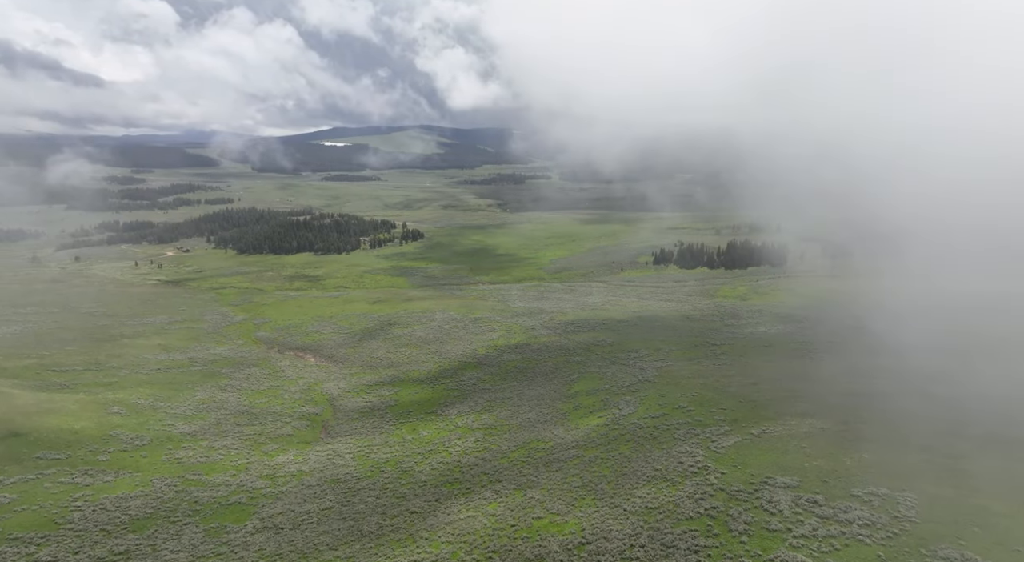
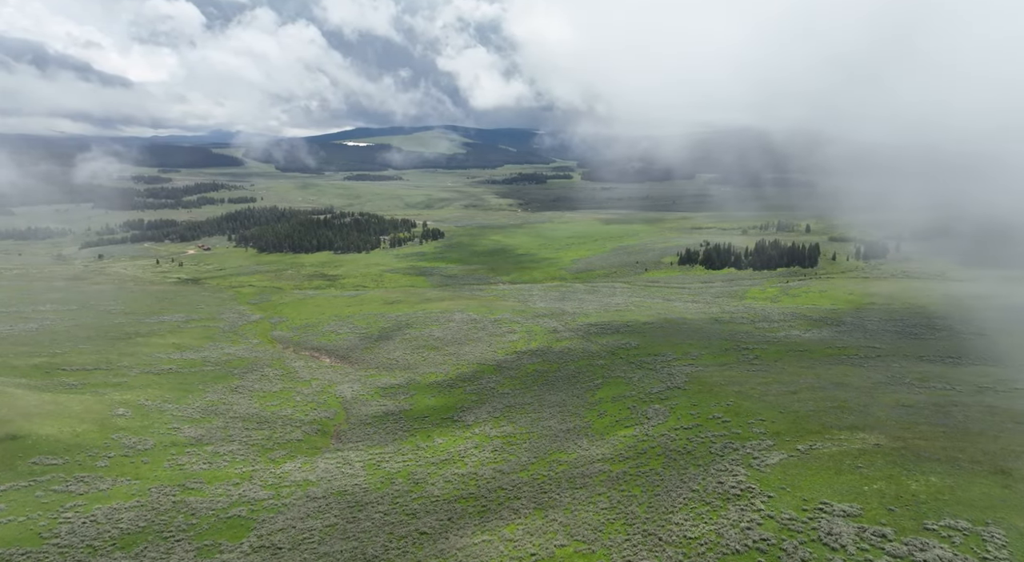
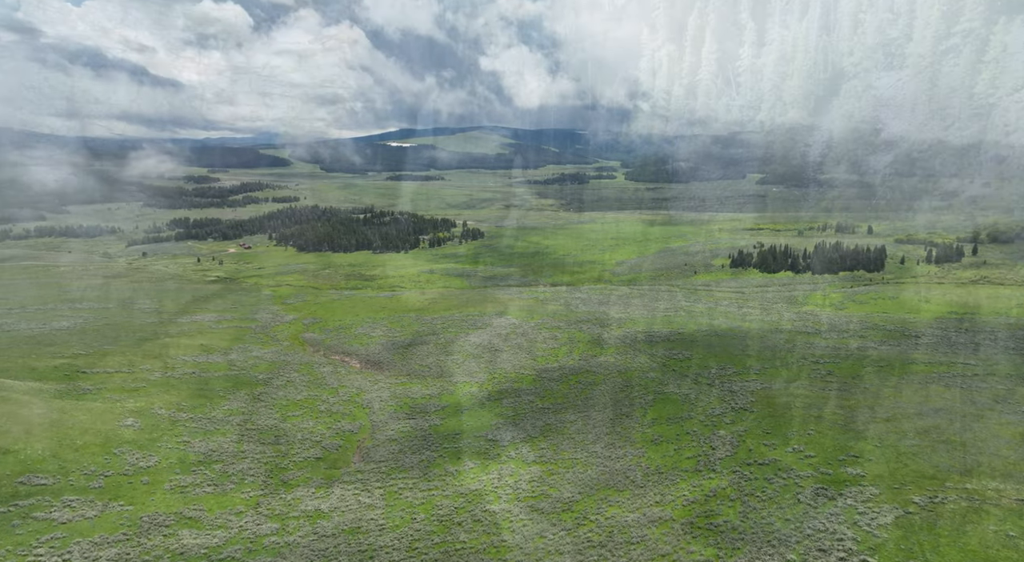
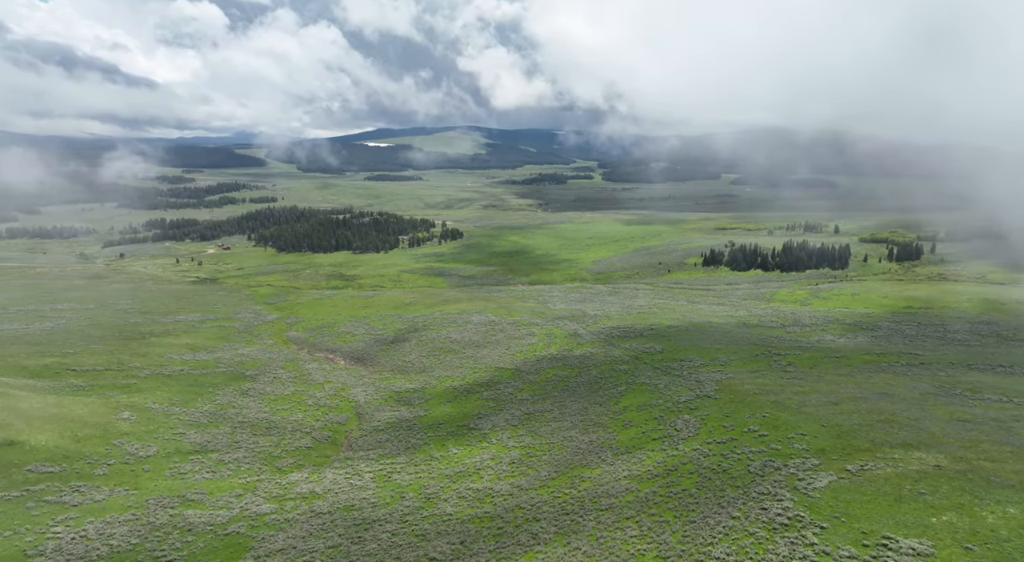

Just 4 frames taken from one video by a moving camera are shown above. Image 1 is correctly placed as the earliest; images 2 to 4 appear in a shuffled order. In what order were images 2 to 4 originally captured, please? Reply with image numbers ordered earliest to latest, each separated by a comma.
2, 4, 3
